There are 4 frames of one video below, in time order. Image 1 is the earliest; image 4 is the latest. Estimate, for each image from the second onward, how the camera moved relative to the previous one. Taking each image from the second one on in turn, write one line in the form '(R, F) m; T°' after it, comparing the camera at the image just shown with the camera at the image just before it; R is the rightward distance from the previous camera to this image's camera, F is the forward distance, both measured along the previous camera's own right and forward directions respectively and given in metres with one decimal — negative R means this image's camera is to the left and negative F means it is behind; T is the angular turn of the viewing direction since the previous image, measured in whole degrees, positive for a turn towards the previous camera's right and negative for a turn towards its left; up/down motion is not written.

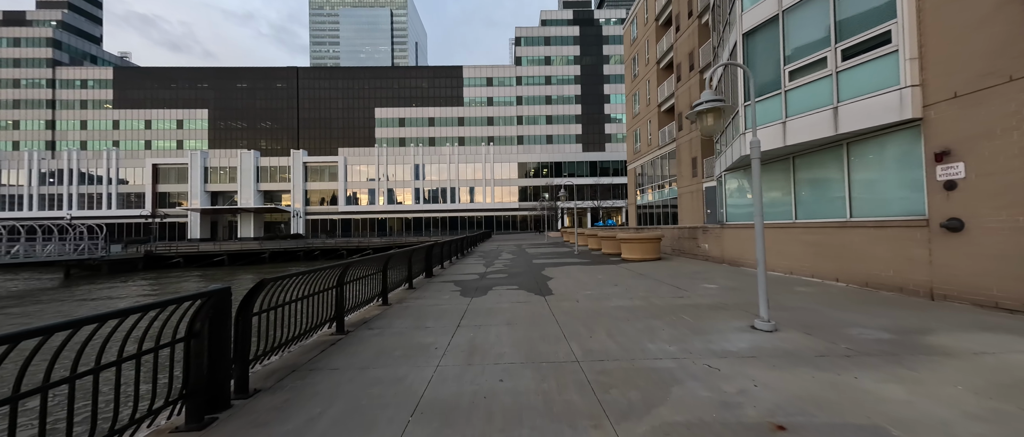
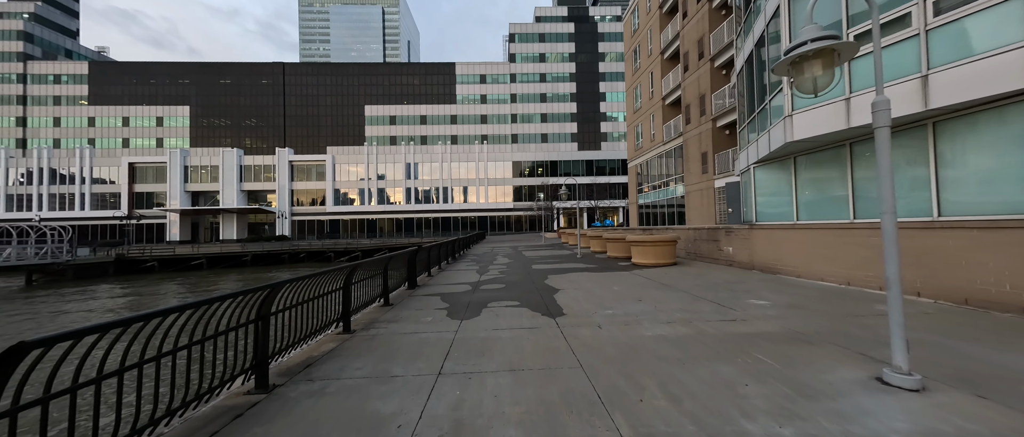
(-0.1, +1.7) m; +1°
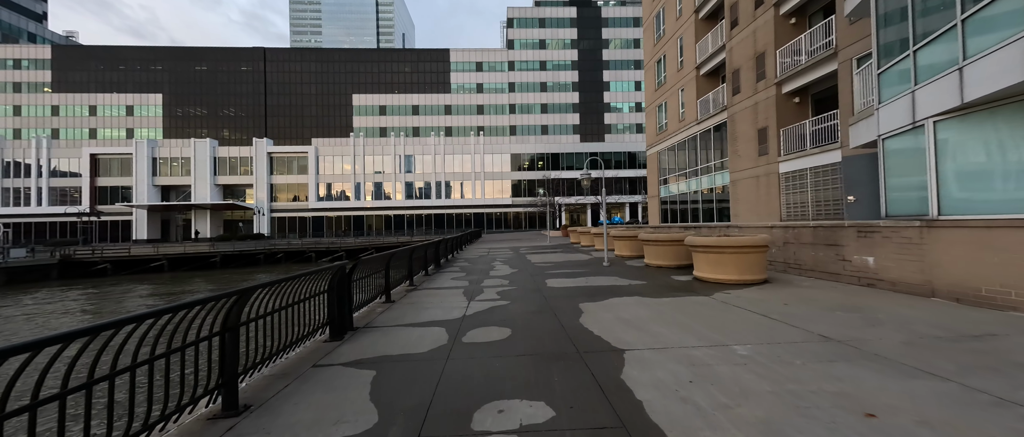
(-0.2, +4.3) m; +1°
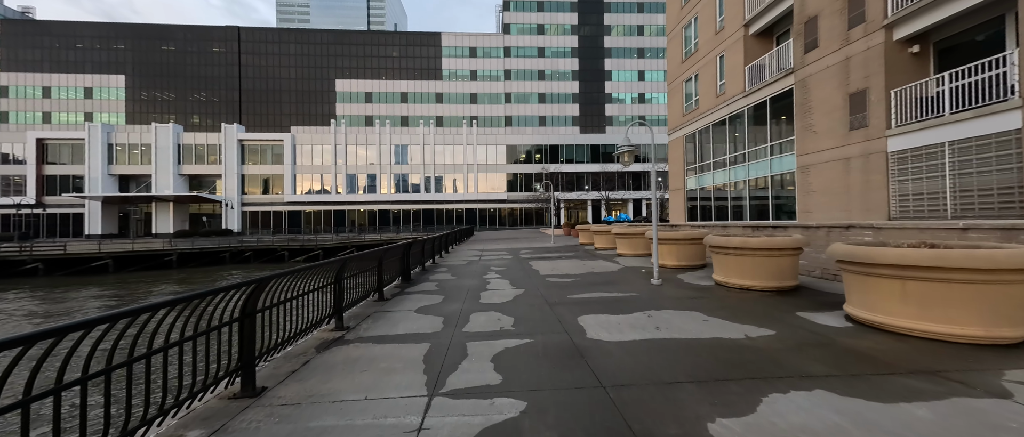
(-0.2, +4.1) m; +1°
